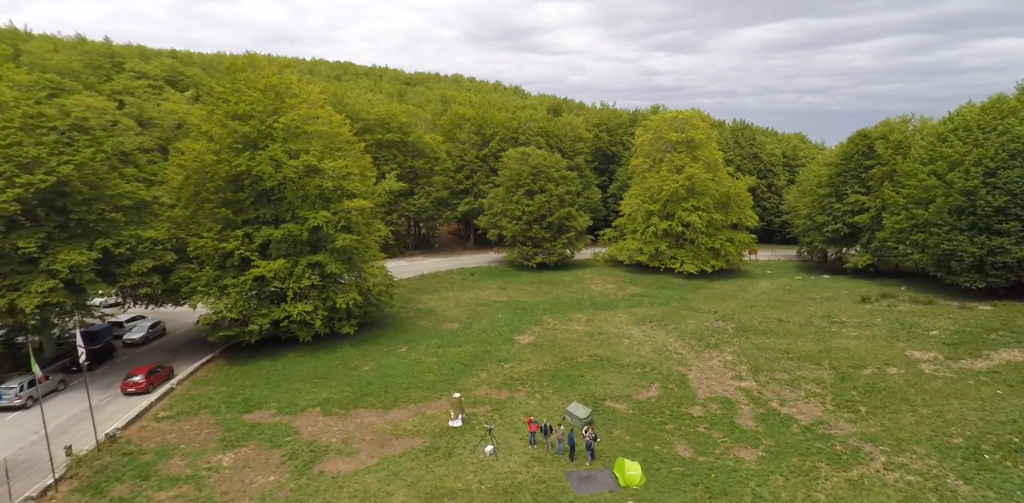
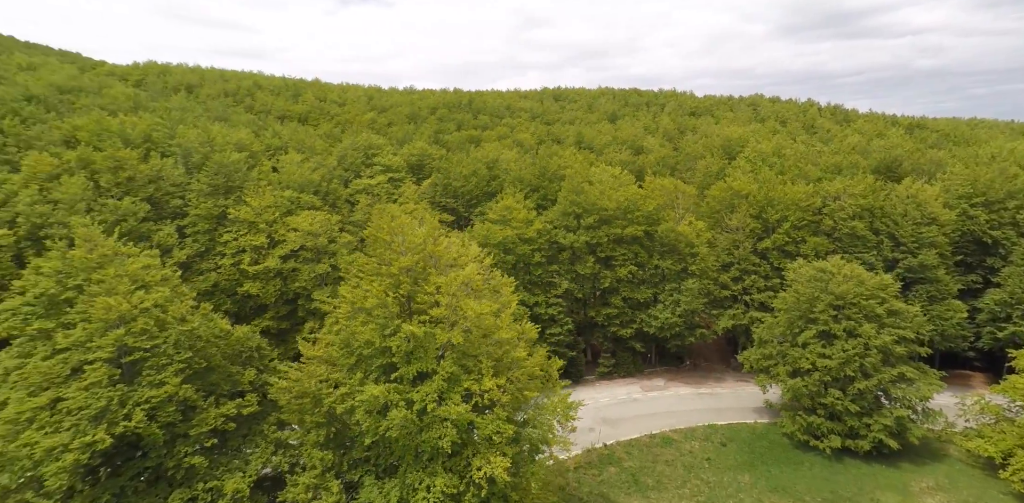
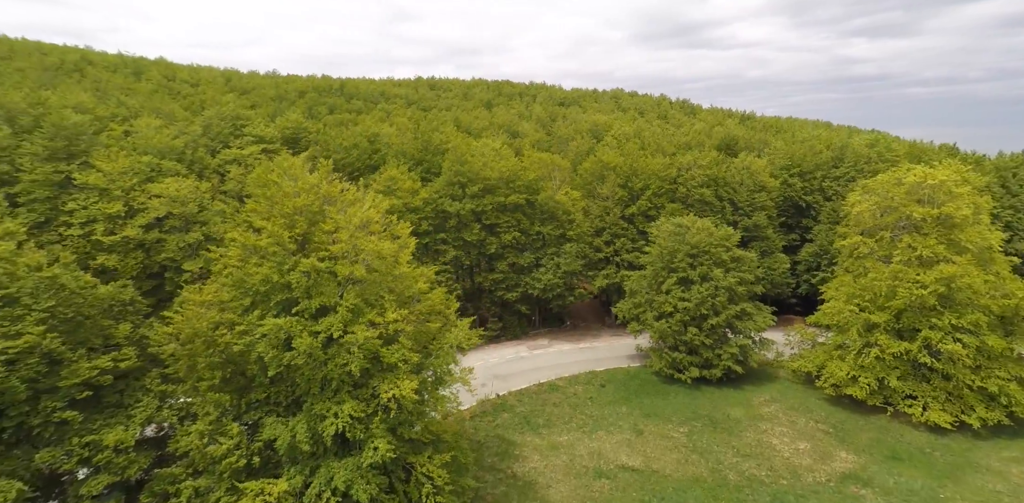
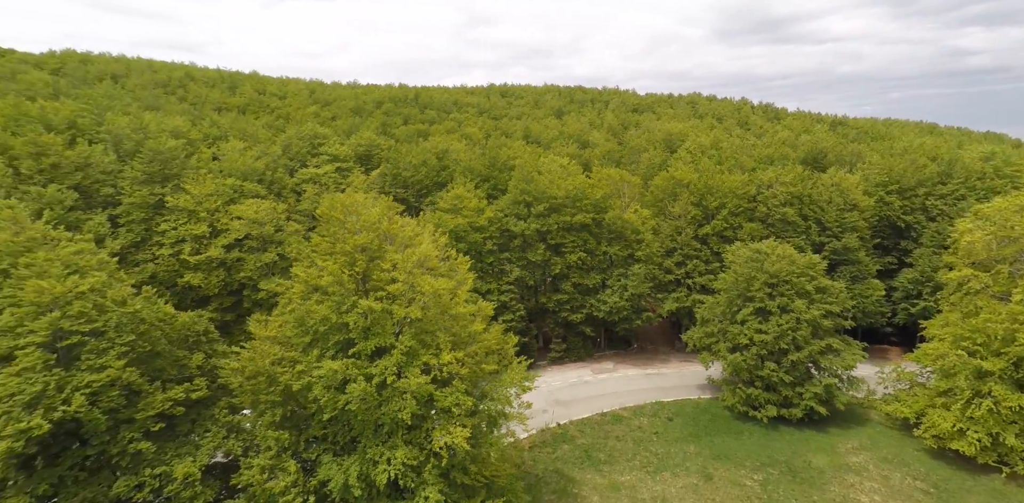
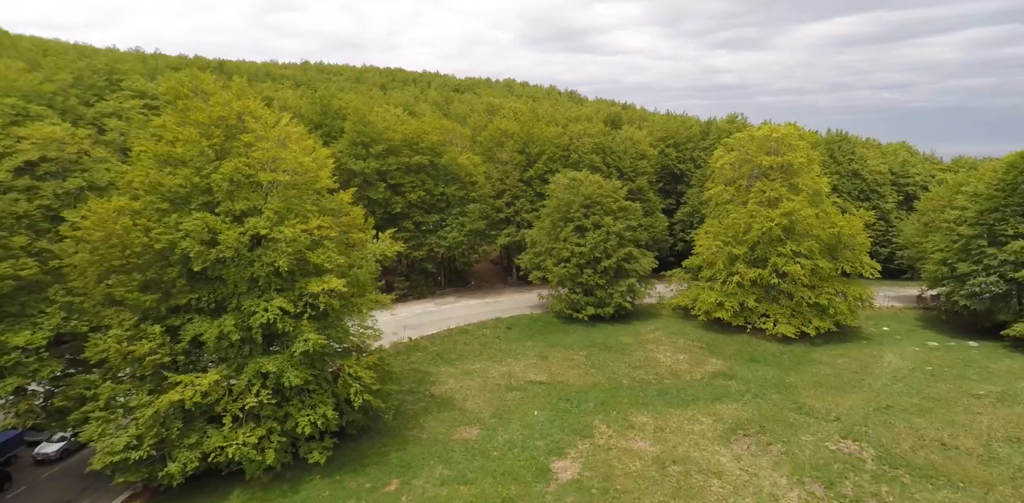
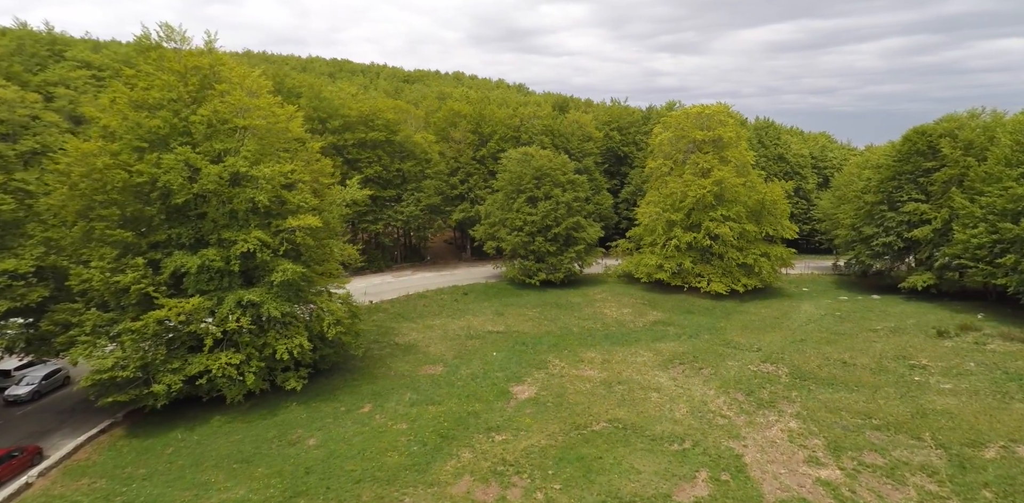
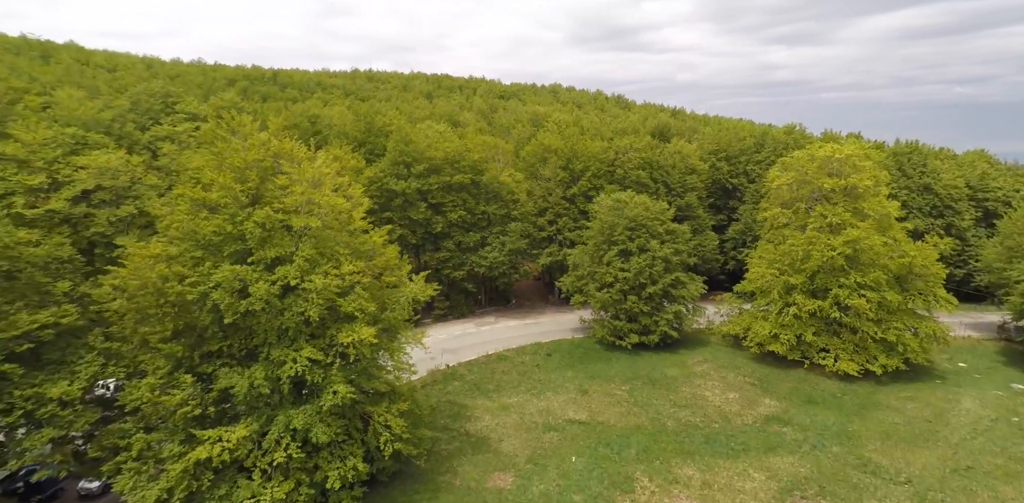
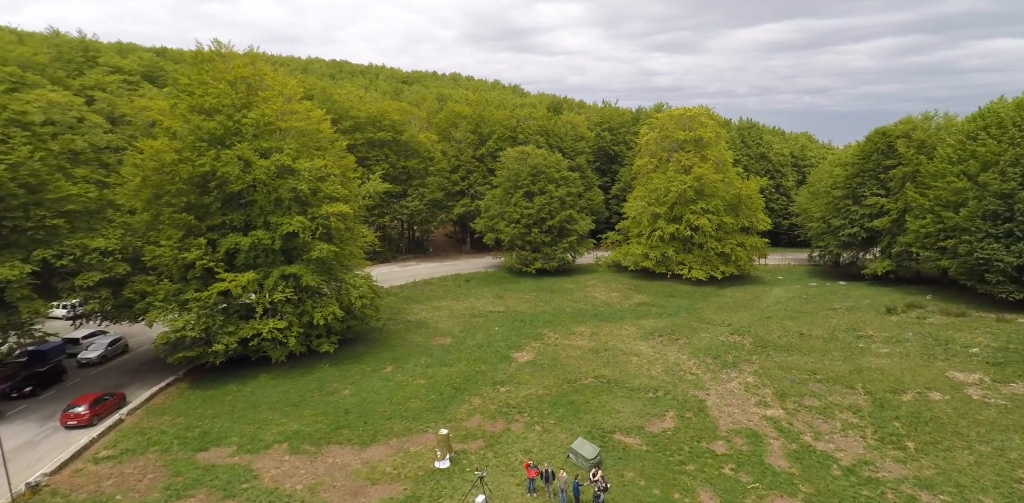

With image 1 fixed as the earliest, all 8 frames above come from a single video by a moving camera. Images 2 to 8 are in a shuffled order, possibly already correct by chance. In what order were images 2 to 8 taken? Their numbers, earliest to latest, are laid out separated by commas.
8, 6, 5, 7, 3, 4, 2
